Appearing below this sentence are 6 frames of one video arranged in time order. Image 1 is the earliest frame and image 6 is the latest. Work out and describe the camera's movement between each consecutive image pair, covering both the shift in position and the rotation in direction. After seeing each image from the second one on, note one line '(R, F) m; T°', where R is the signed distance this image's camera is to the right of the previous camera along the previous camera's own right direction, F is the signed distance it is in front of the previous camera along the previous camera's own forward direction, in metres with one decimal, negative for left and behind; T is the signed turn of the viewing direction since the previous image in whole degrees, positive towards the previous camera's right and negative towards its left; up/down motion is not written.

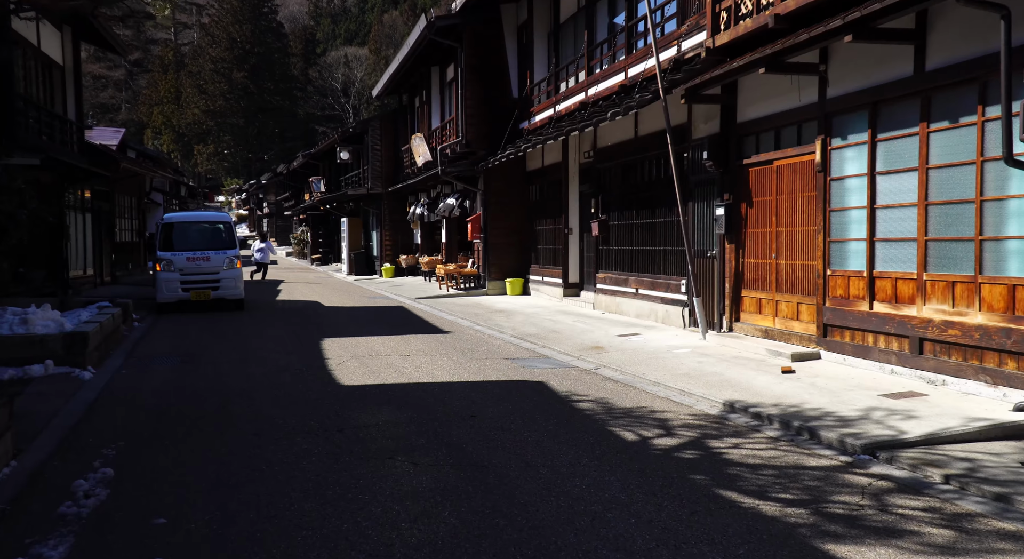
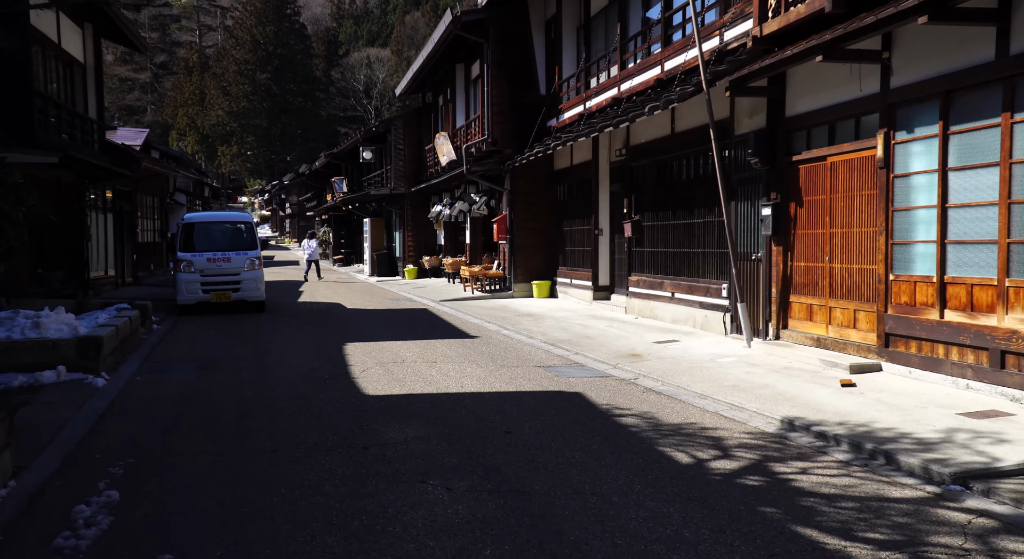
(-0.1, +0.6) m; -1°
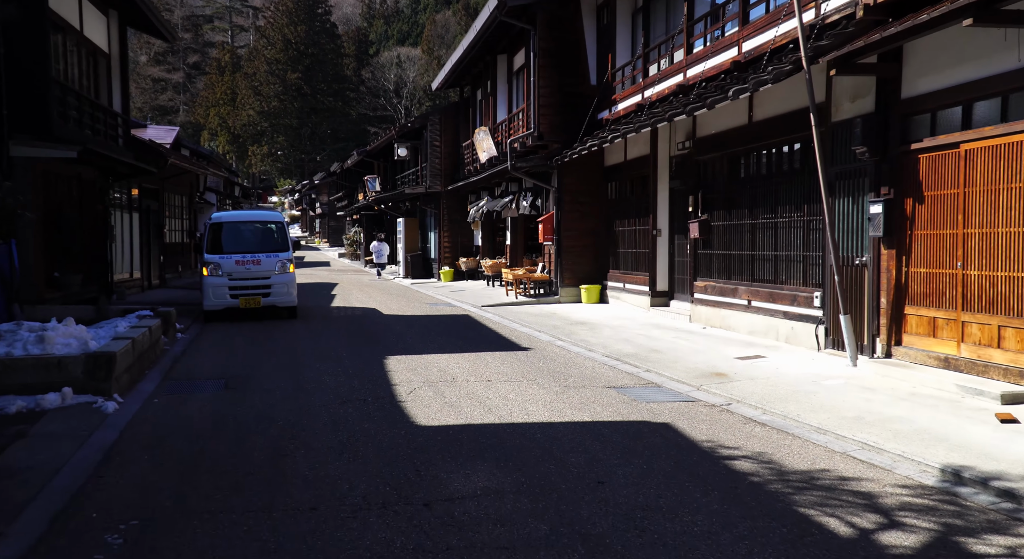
(-0.4, +1.4) m; -2°
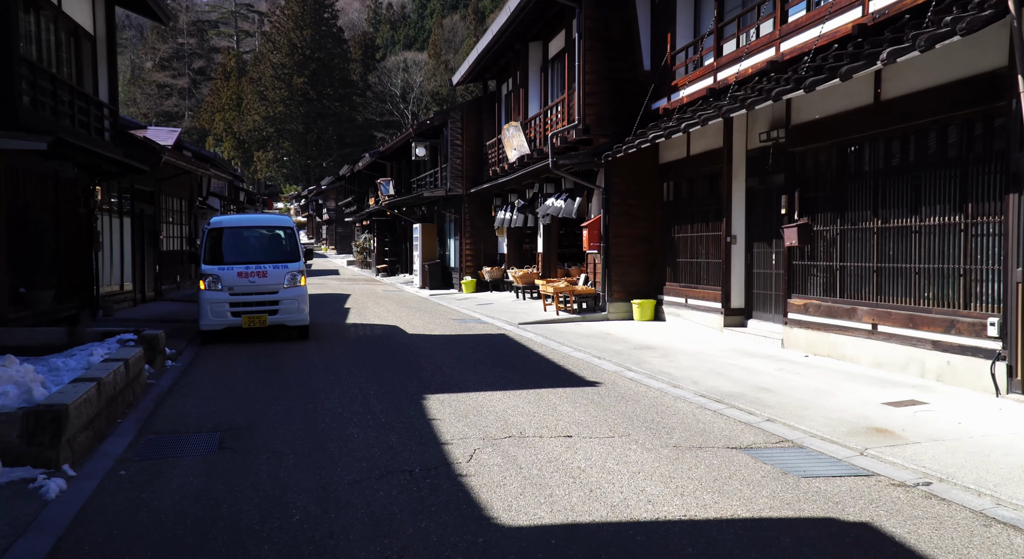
(-0.7, +2.5) m; 0°
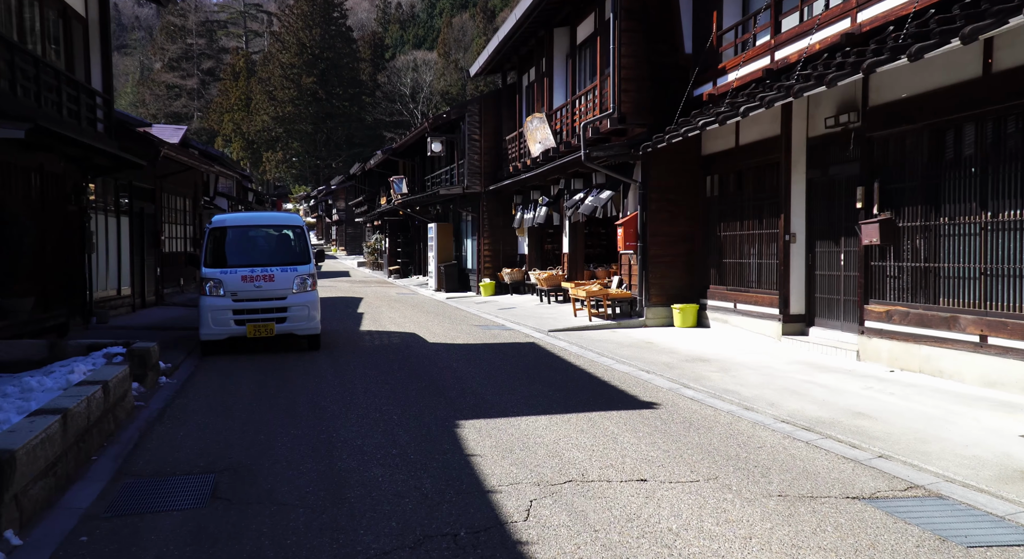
(-0.3, +1.5) m; -1°
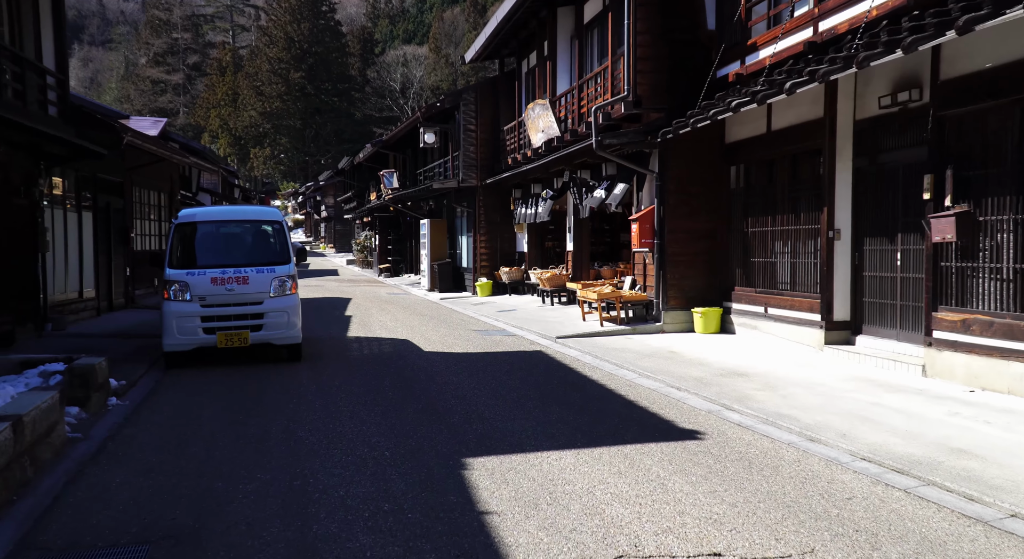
(-0.2, +1.6) m; +1°
